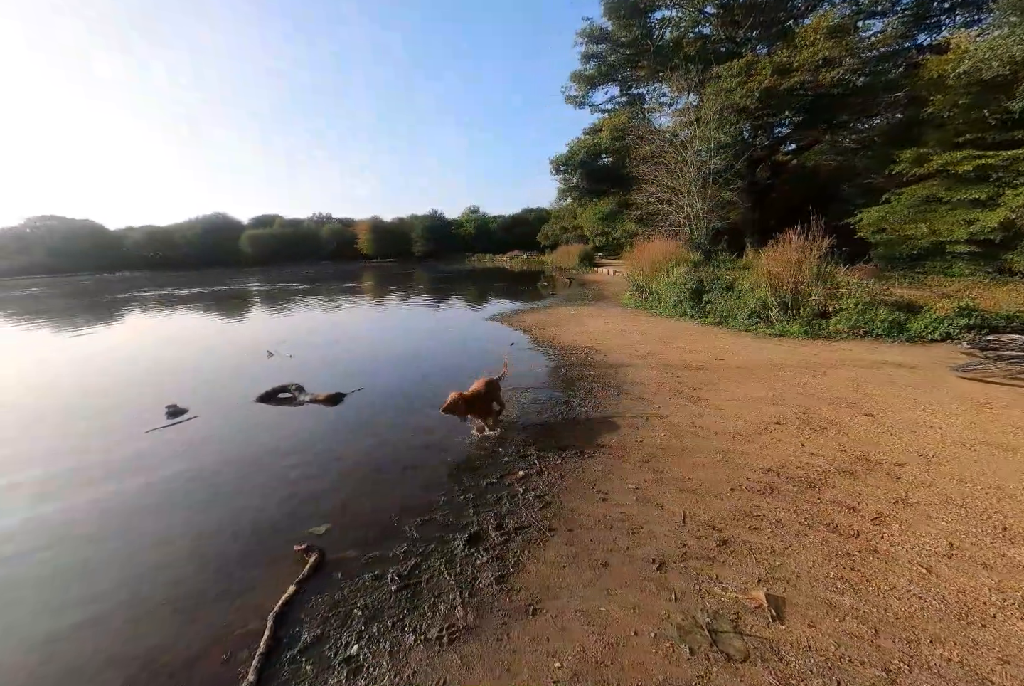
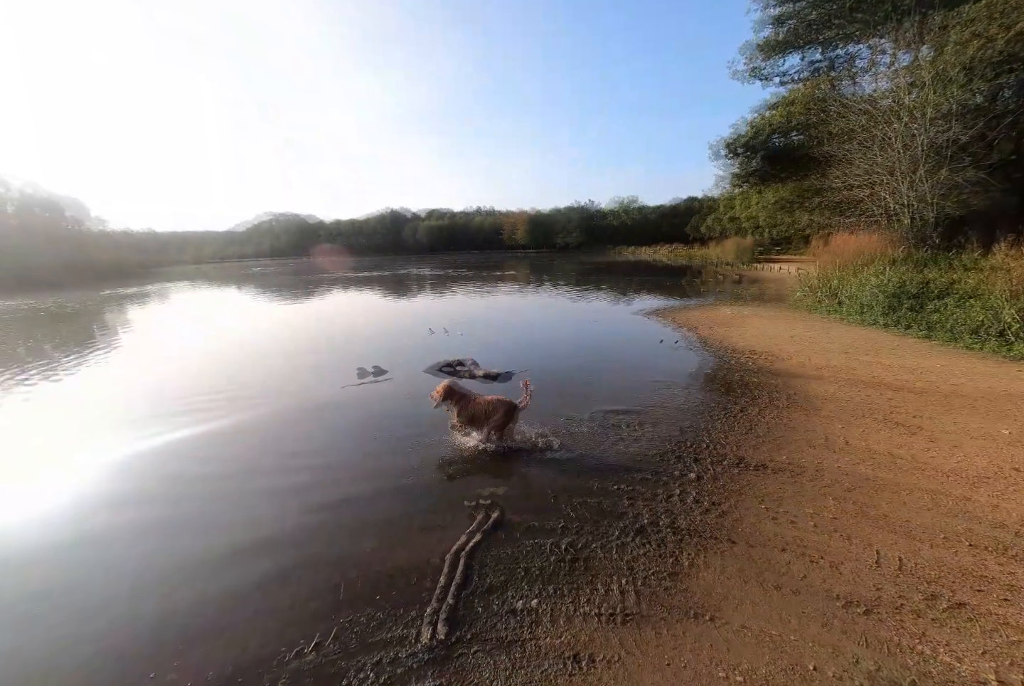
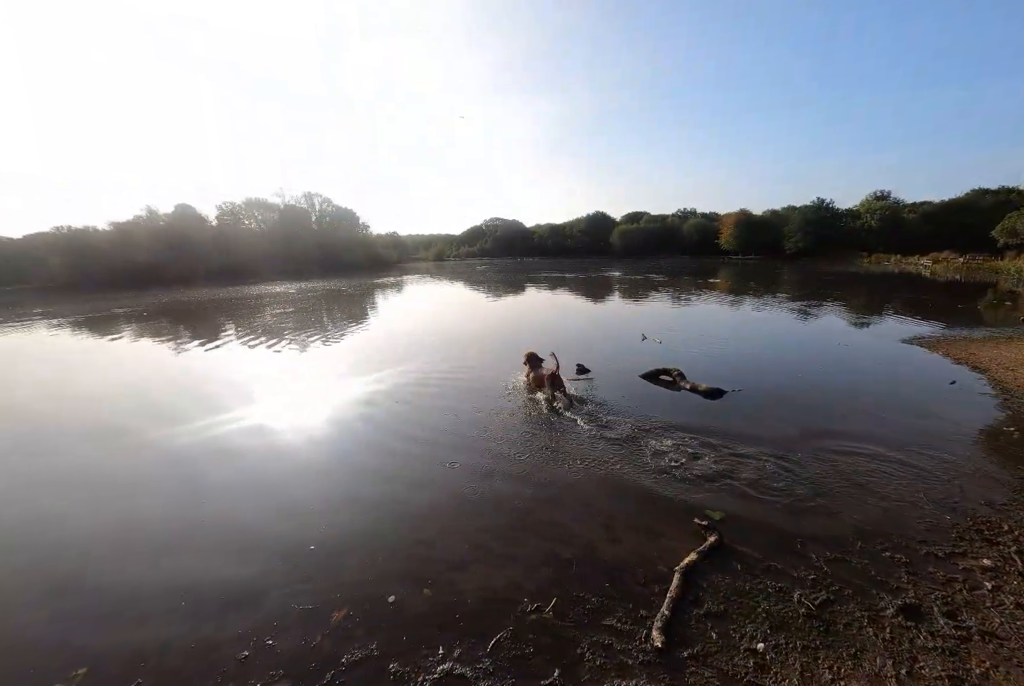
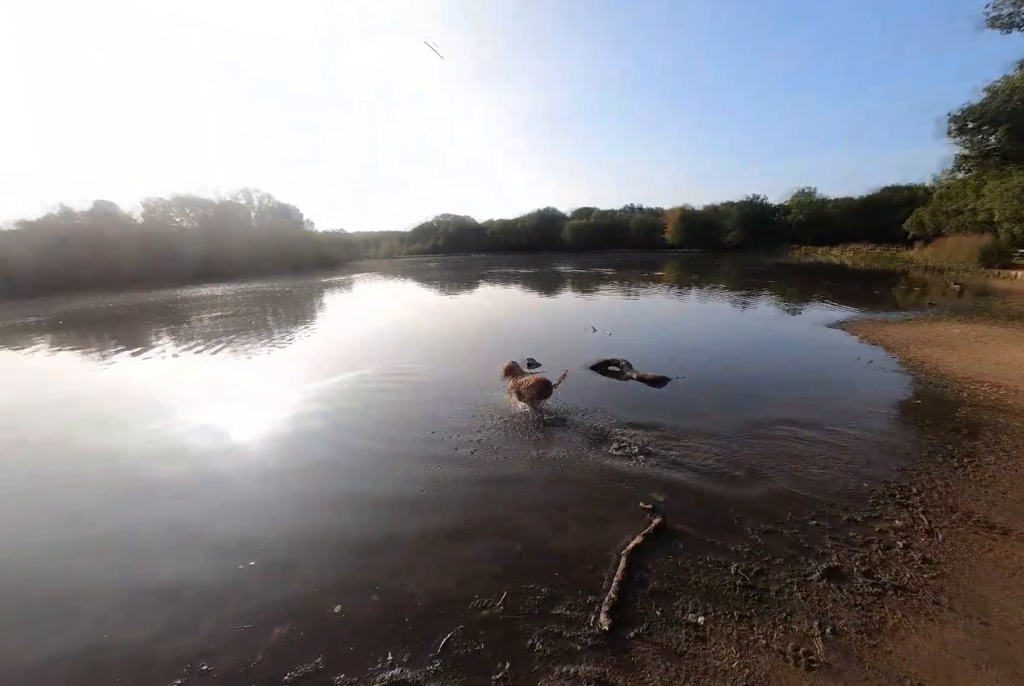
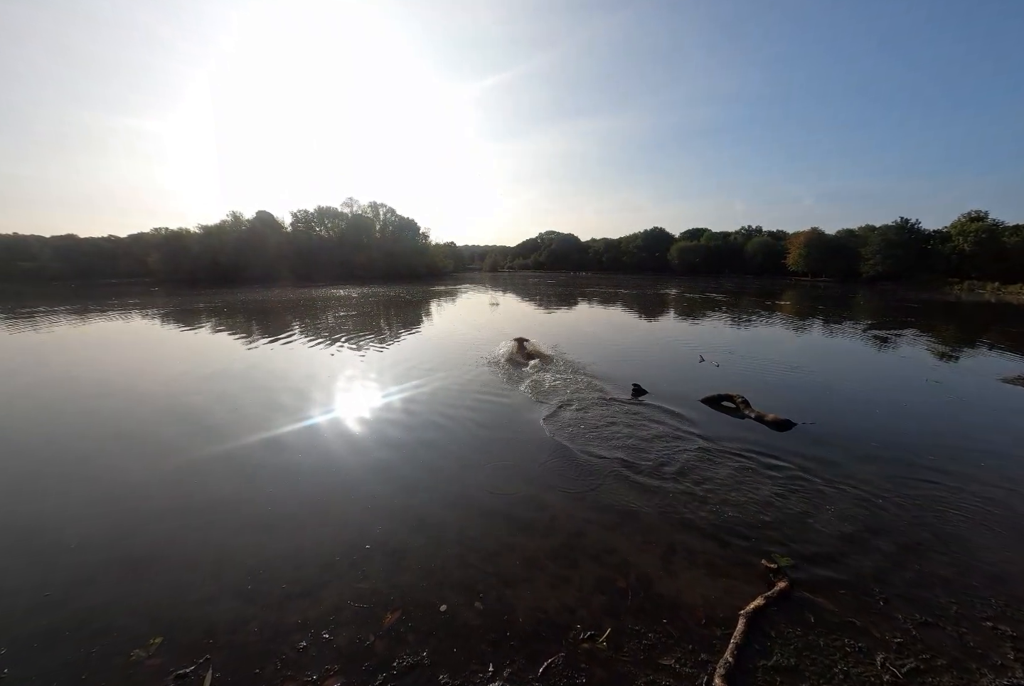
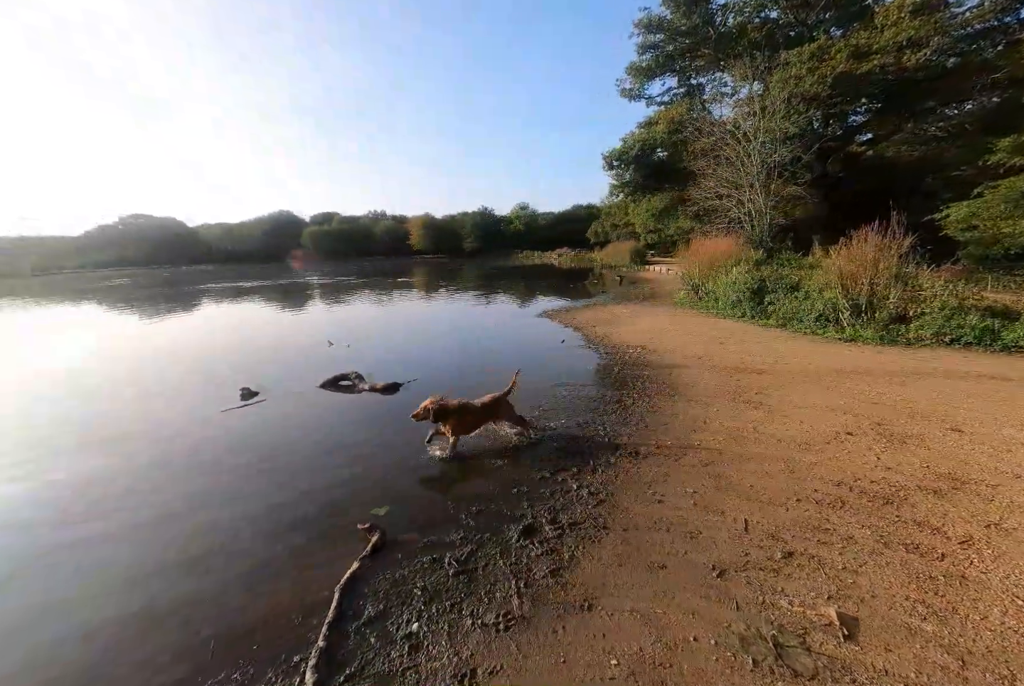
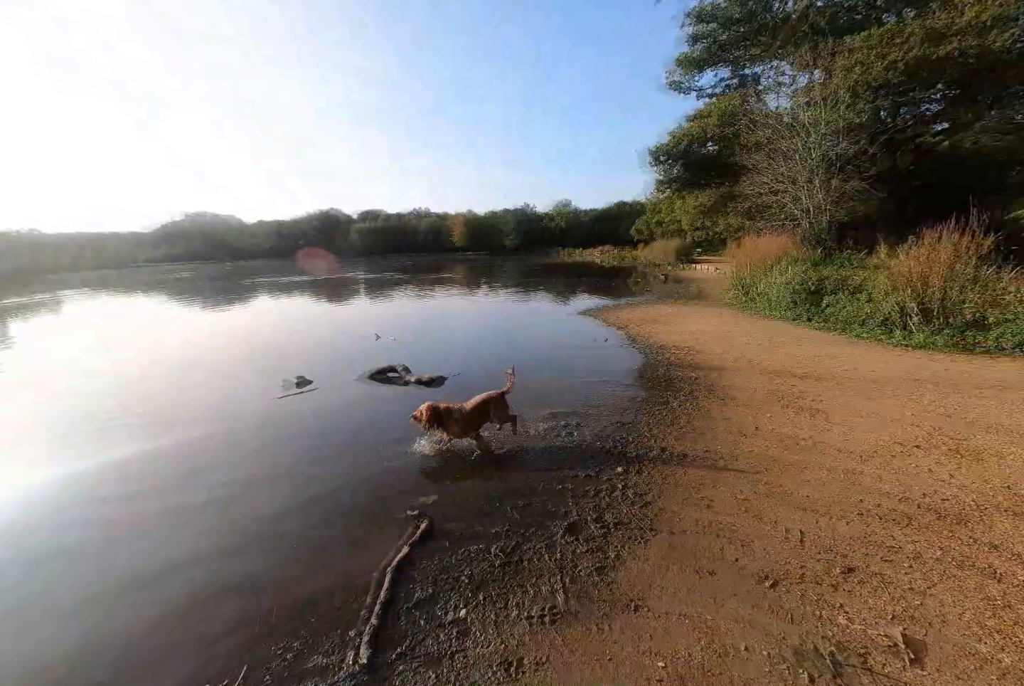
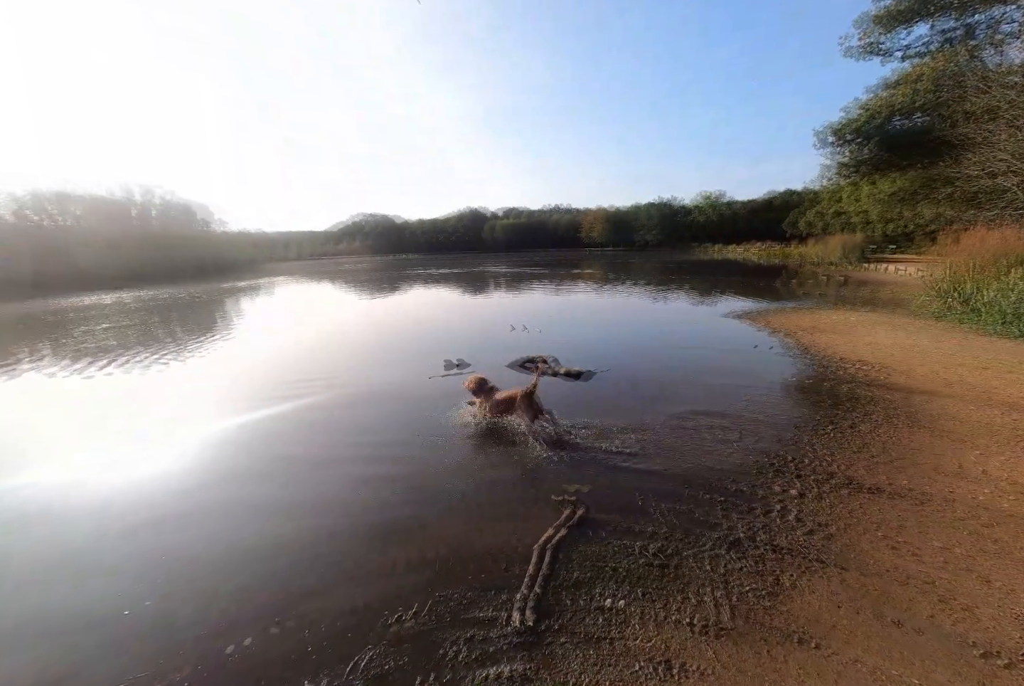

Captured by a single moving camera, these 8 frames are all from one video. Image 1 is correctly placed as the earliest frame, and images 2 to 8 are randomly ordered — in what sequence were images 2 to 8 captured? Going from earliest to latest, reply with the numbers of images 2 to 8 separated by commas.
6, 7, 2, 8, 4, 3, 5
